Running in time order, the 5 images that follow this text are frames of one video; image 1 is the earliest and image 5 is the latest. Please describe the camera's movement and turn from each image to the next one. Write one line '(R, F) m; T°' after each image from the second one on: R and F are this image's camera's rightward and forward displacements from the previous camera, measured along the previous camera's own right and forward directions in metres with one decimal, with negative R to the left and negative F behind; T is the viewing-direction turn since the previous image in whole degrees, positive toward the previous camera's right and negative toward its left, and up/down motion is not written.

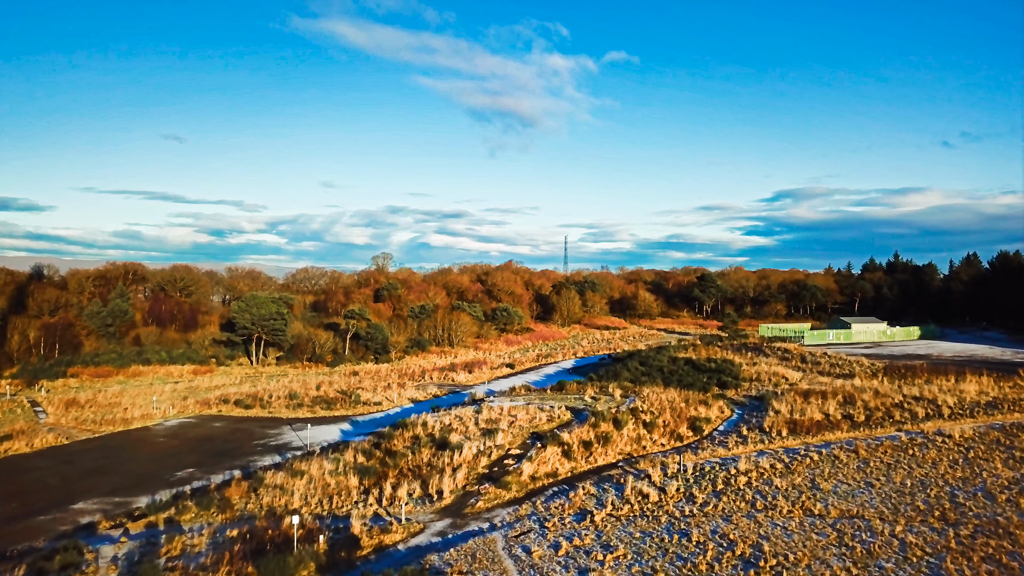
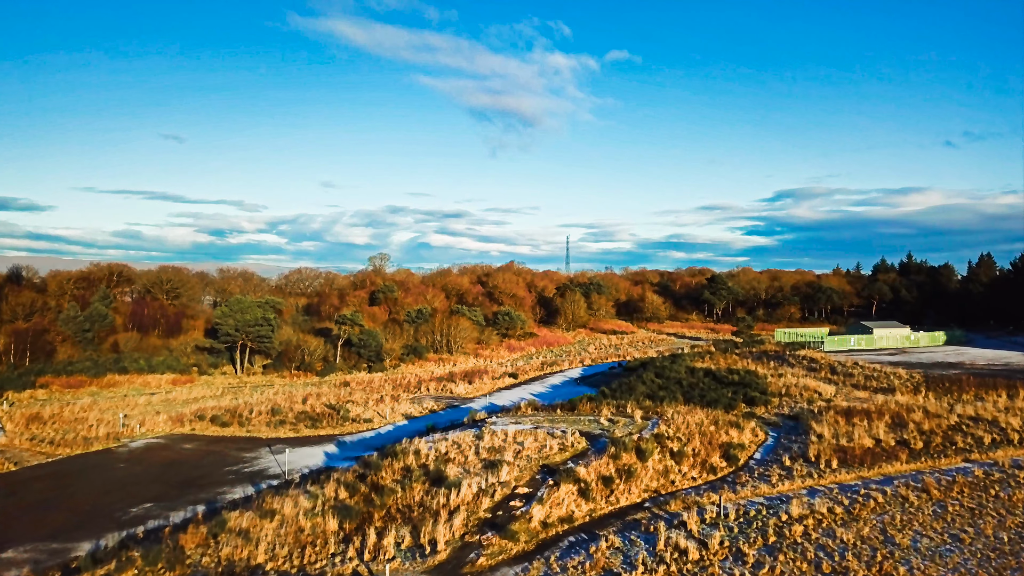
(-0.2, +2.4) m; 0°
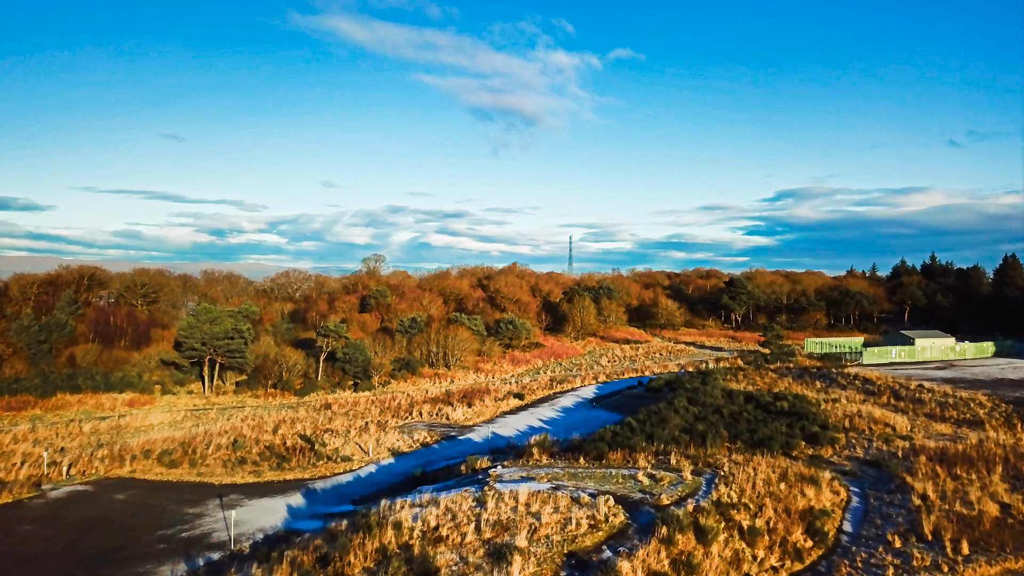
(-0.3, +4.0) m; 0°
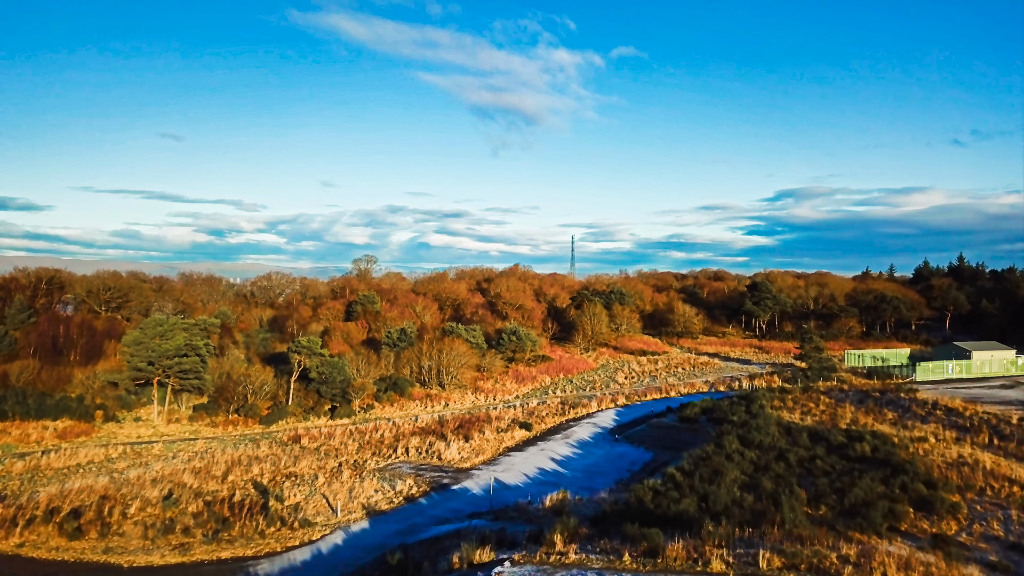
(-0.3, +4.6) m; 0°
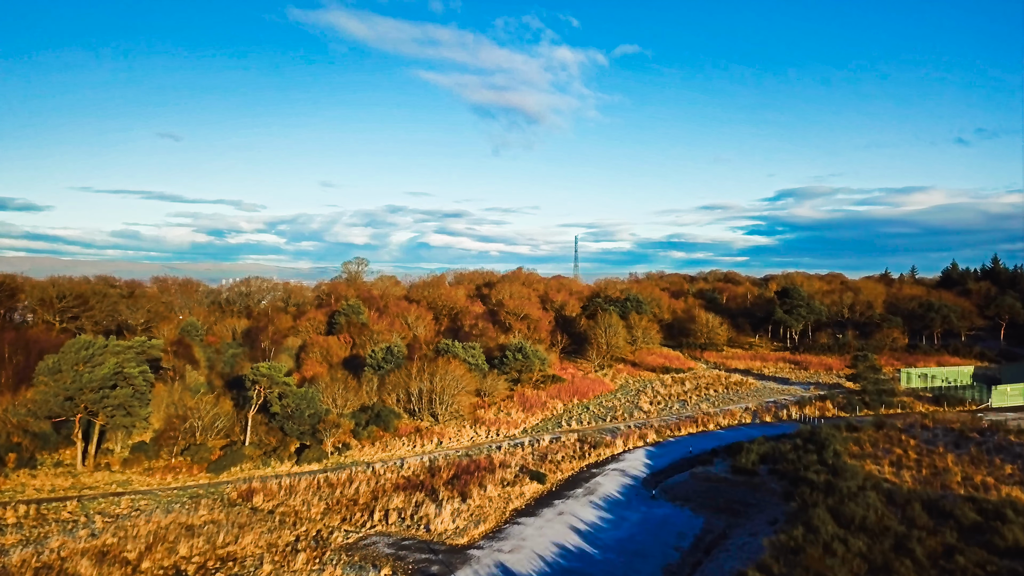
(-0.3, +4.8) m; 0°
